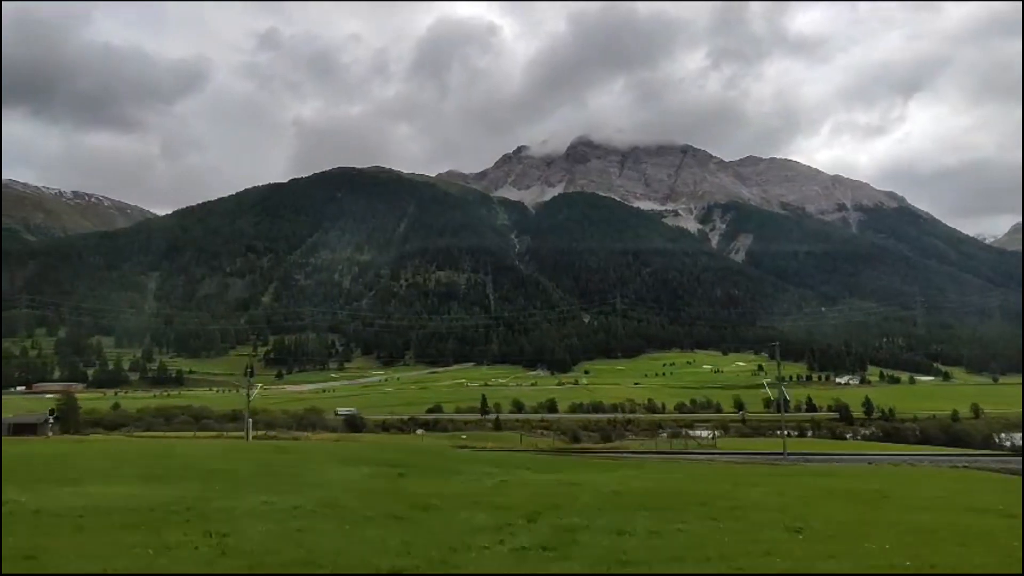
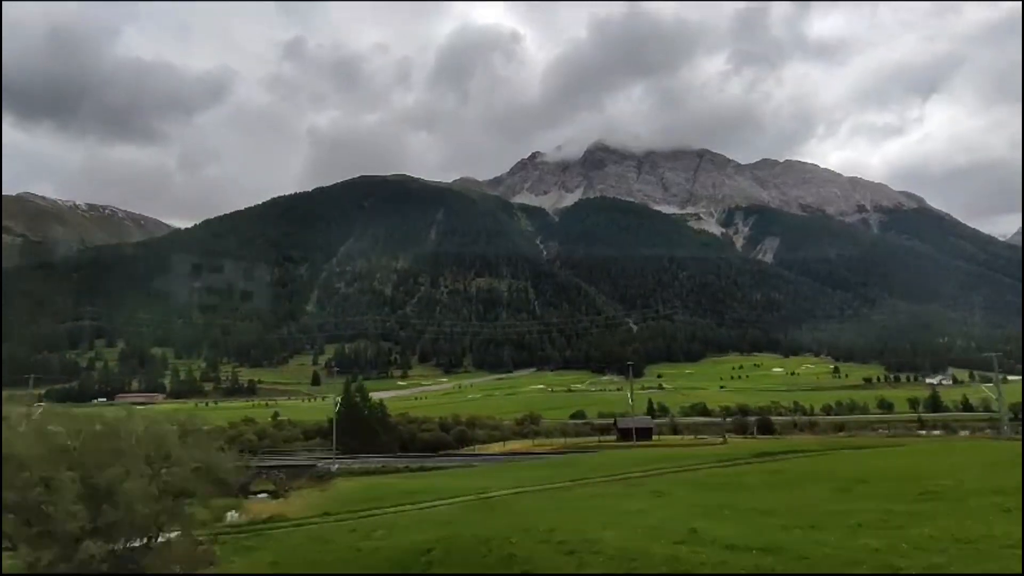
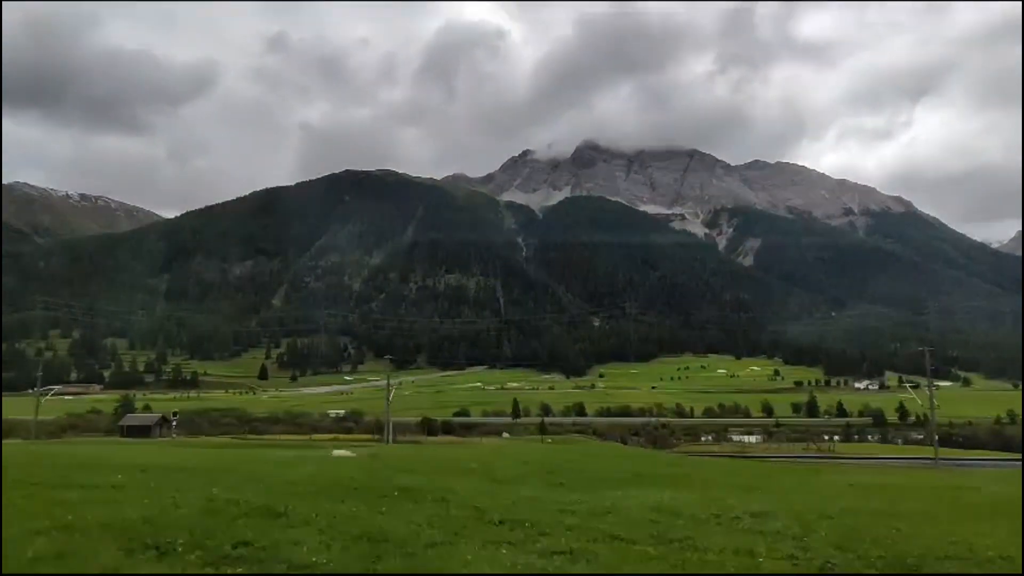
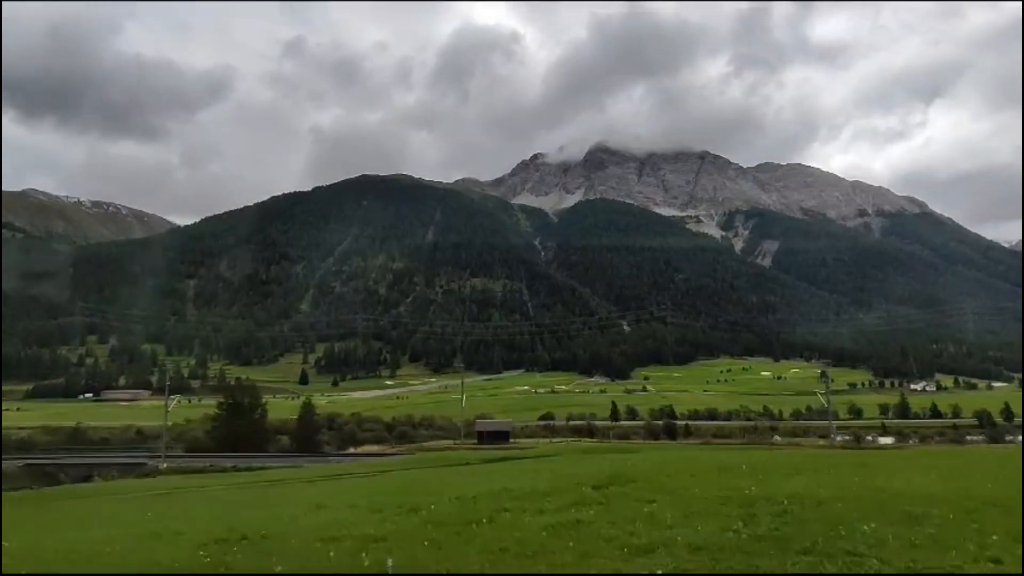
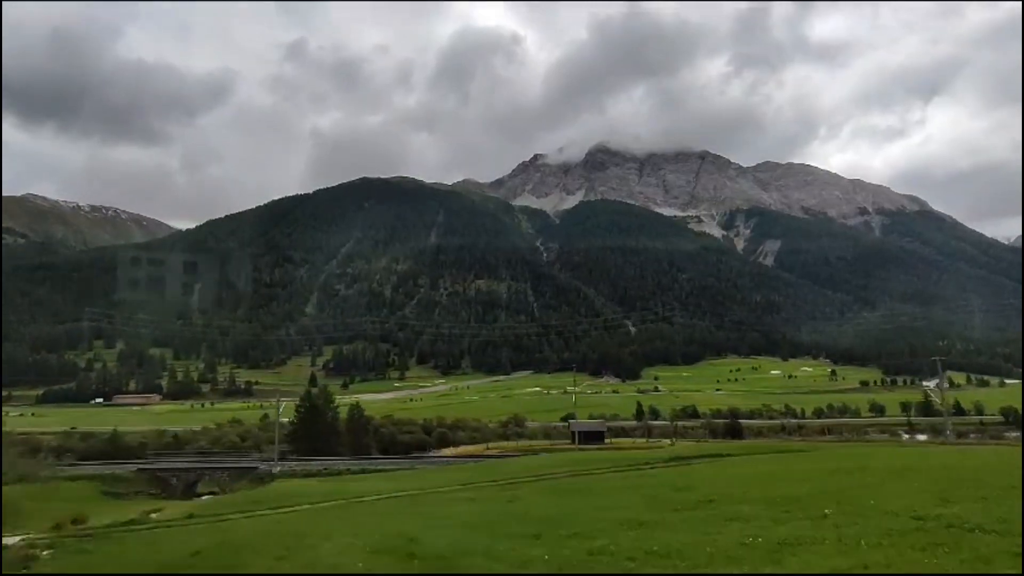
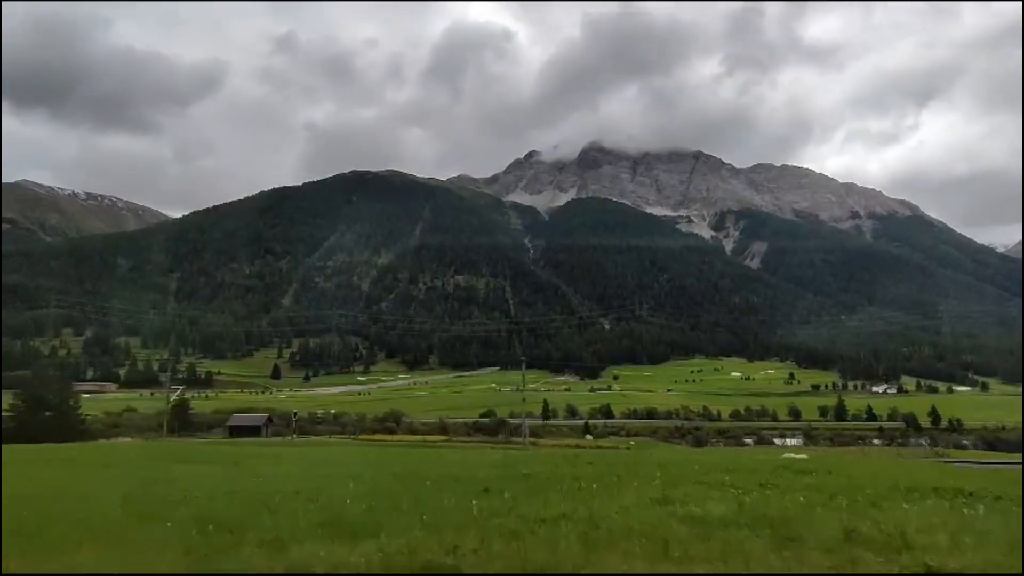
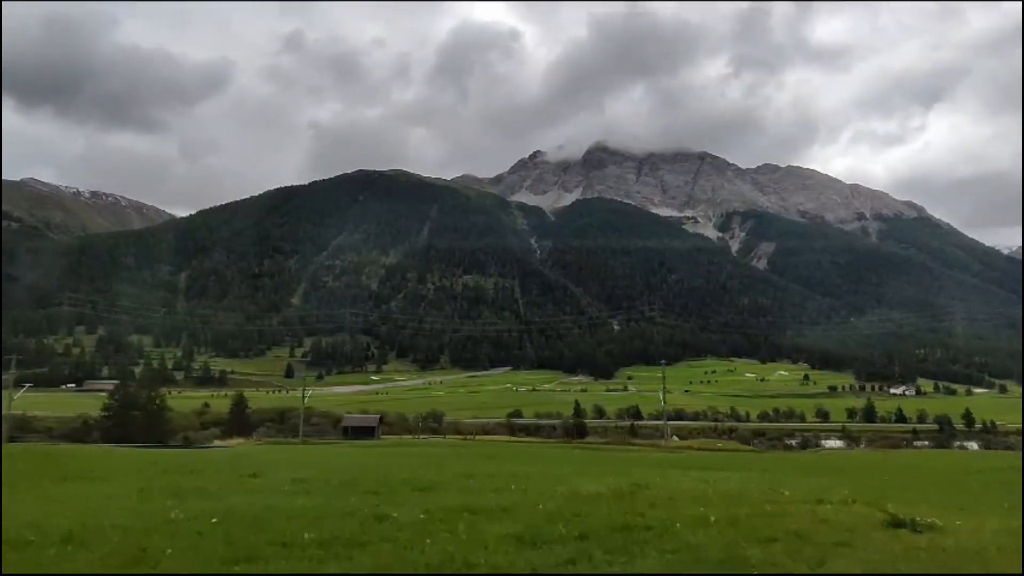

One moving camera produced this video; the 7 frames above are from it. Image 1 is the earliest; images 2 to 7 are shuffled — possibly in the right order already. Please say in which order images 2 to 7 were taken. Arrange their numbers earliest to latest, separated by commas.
3, 6, 7, 4, 5, 2
